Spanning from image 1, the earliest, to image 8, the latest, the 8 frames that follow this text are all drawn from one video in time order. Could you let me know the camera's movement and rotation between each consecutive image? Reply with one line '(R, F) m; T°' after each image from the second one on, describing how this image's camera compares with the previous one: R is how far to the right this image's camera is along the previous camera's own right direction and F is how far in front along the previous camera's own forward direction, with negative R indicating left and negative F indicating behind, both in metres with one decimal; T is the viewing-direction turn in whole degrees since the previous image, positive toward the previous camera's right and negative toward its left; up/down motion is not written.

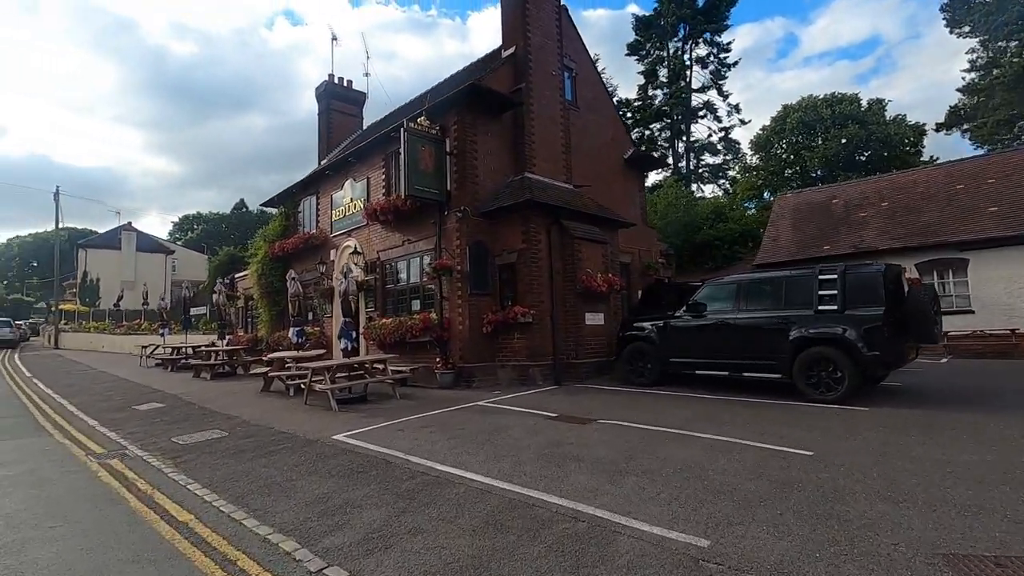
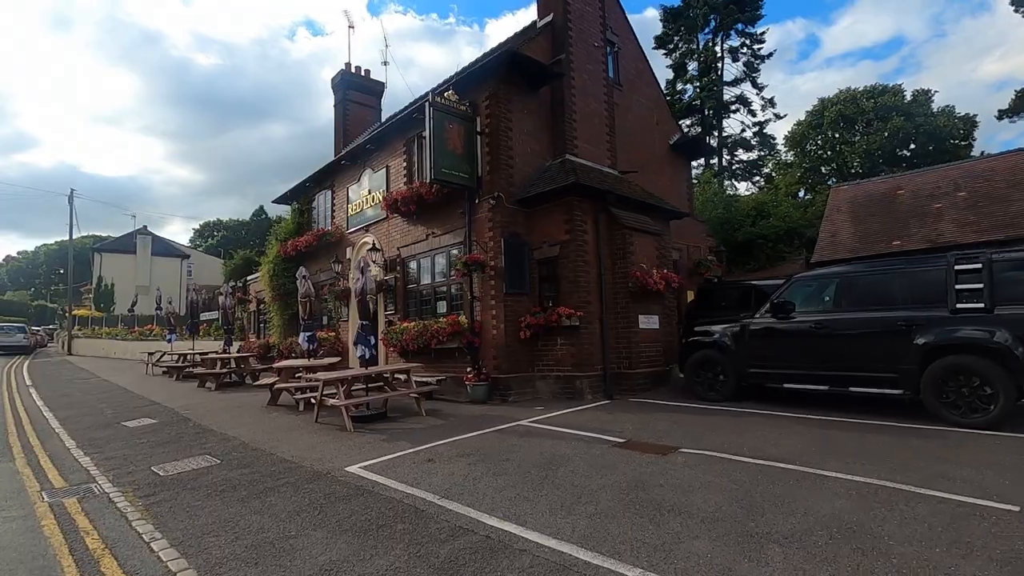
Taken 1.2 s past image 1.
(-0.5, +1.6) m; -2°
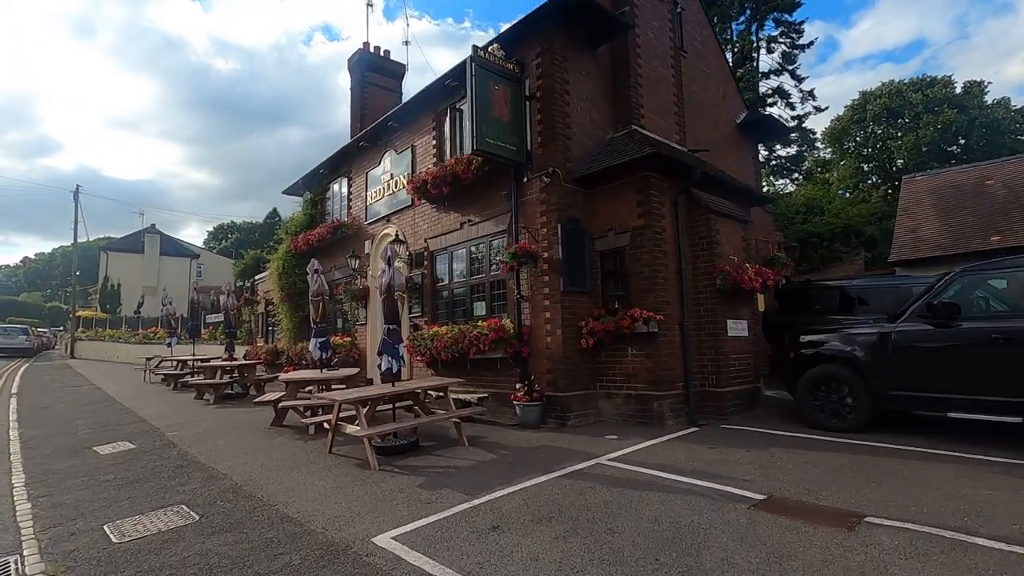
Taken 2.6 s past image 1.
(-0.7, +1.9) m; -1°
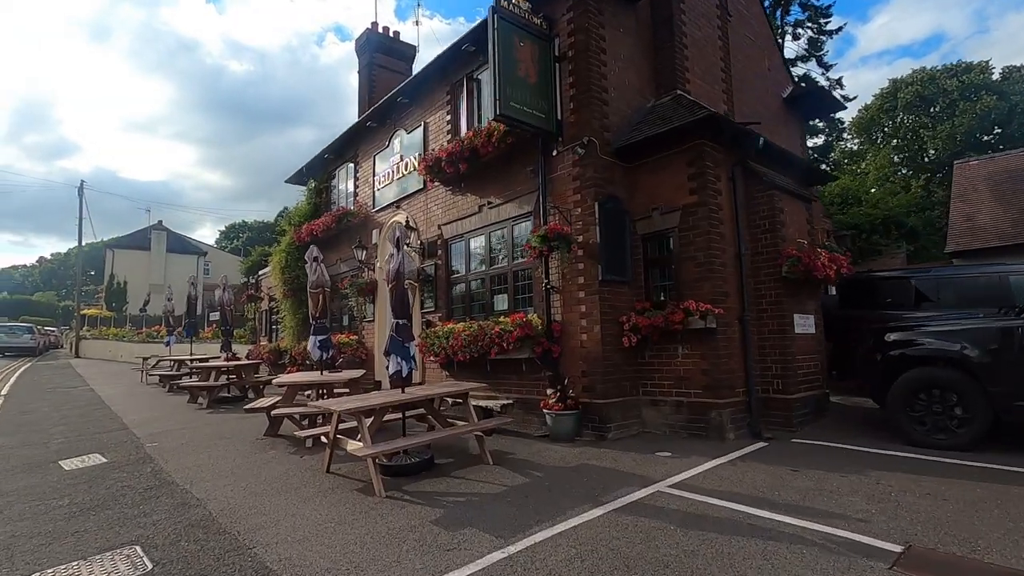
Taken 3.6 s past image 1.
(-0.2, +1.2) m; -1°
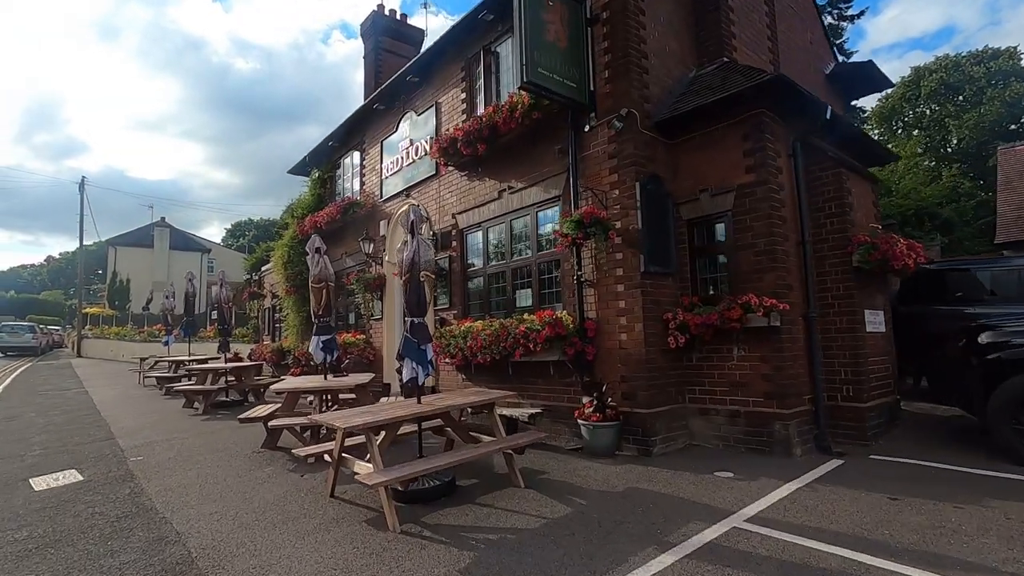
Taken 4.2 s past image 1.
(-0.3, +0.9) m; -1°
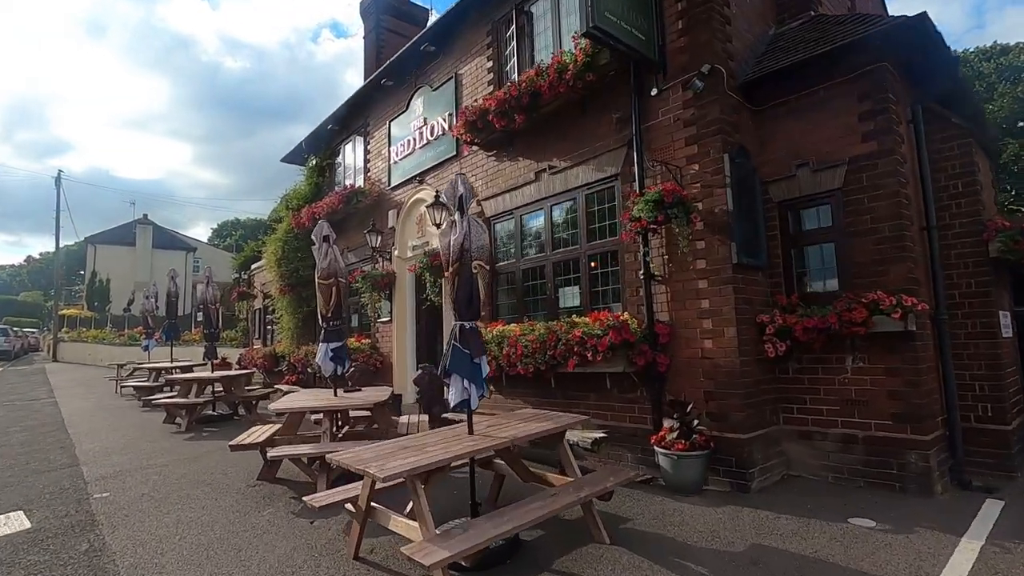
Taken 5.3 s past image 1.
(-0.7, +1.2) m; +1°
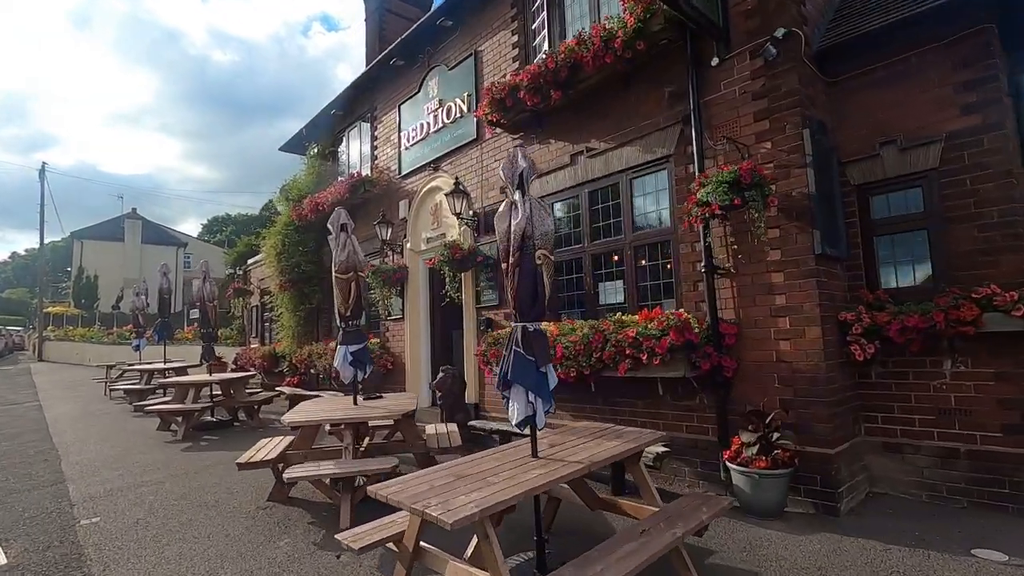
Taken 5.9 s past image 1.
(-0.5, +0.6) m; +1°
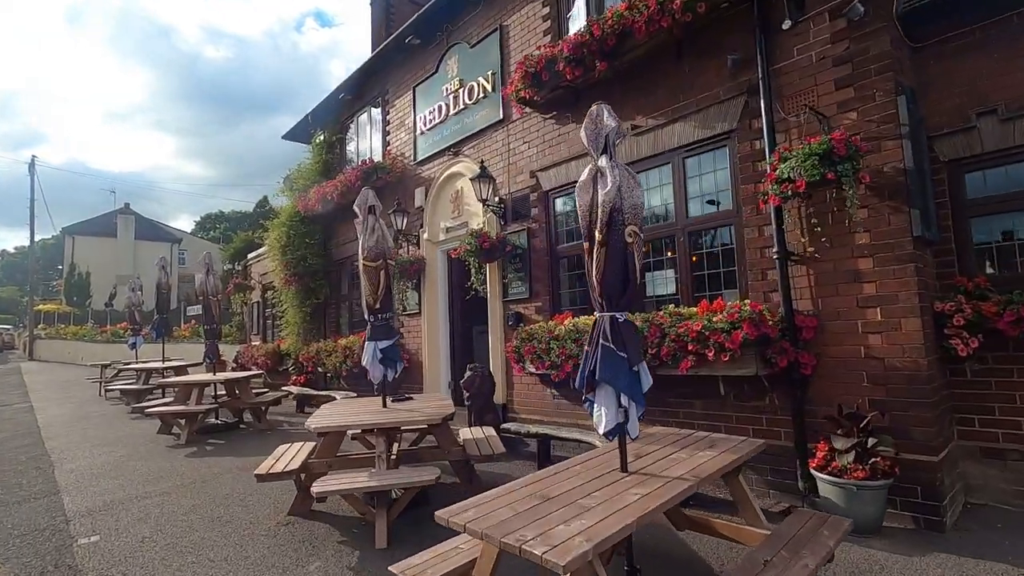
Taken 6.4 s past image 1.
(-0.5, +0.5) m; +1°
